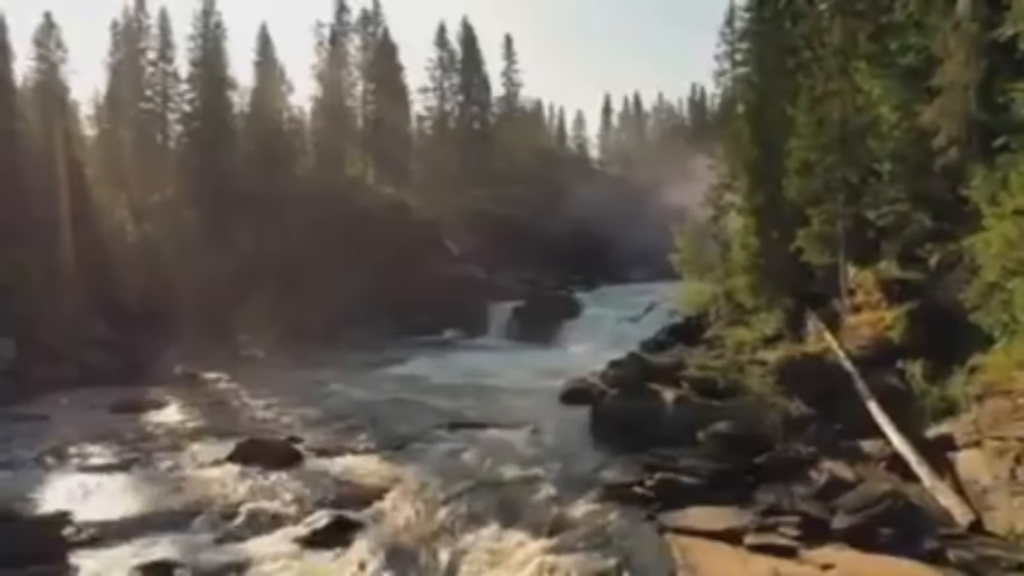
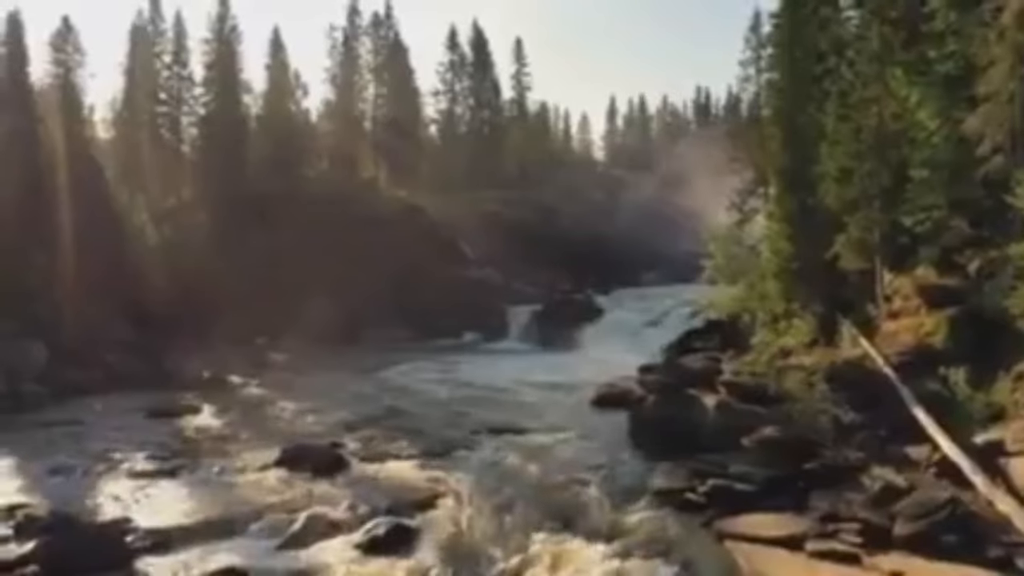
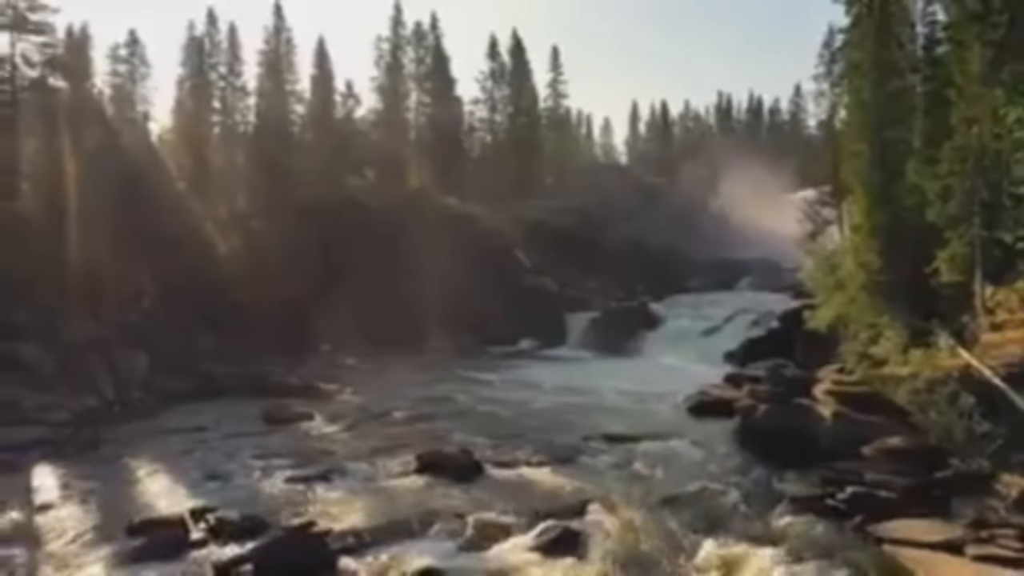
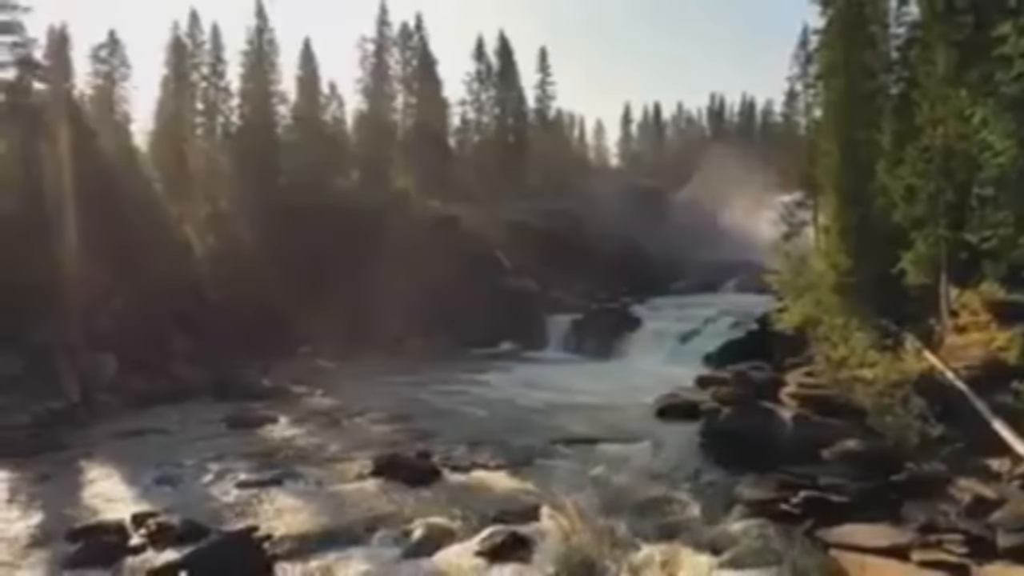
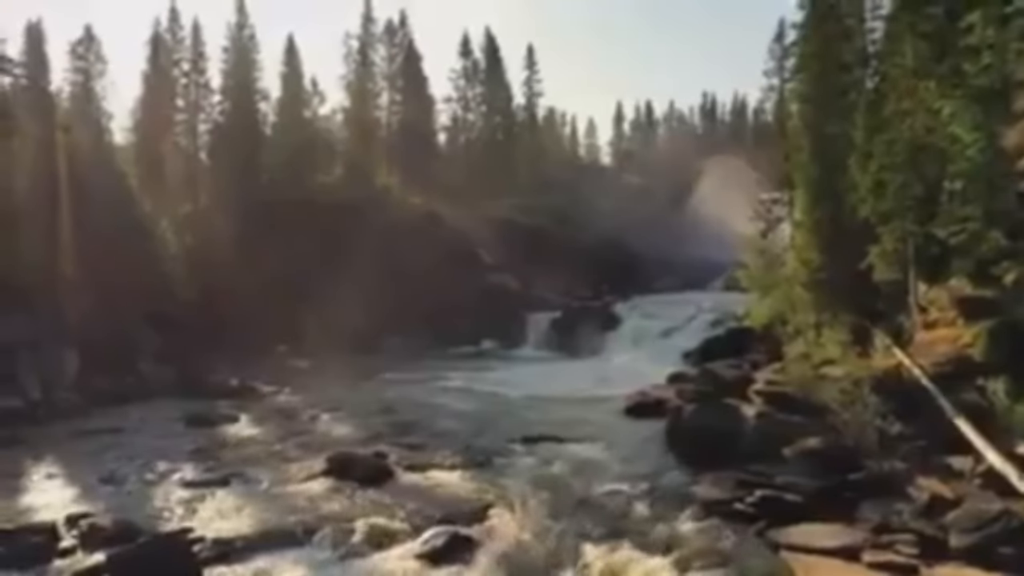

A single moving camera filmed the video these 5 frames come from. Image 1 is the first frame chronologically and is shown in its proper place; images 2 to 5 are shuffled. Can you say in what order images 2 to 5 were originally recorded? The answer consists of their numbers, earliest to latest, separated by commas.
2, 5, 4, 3
